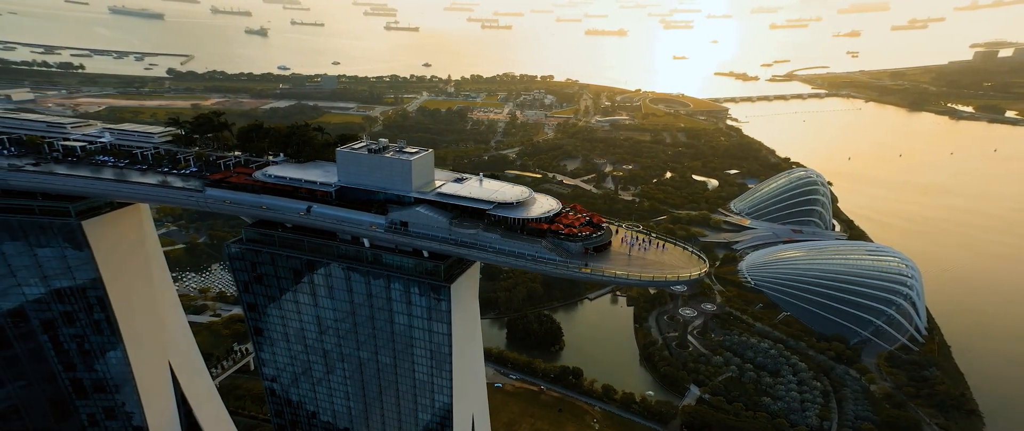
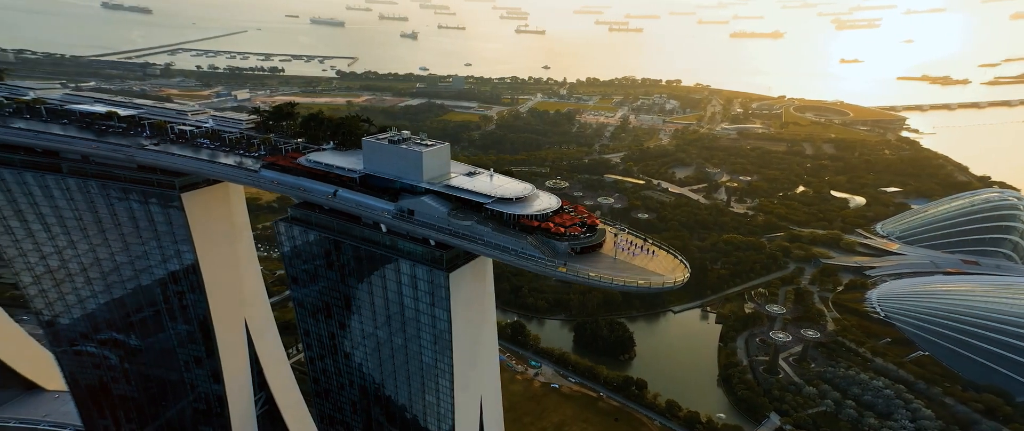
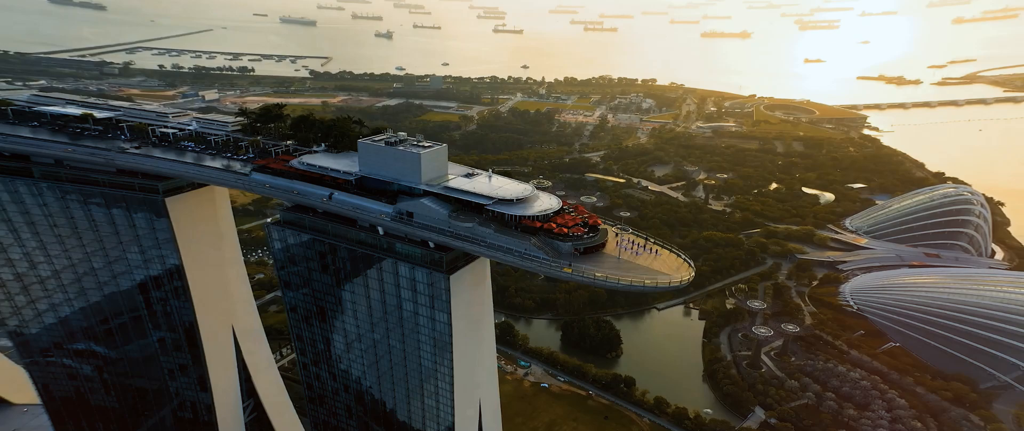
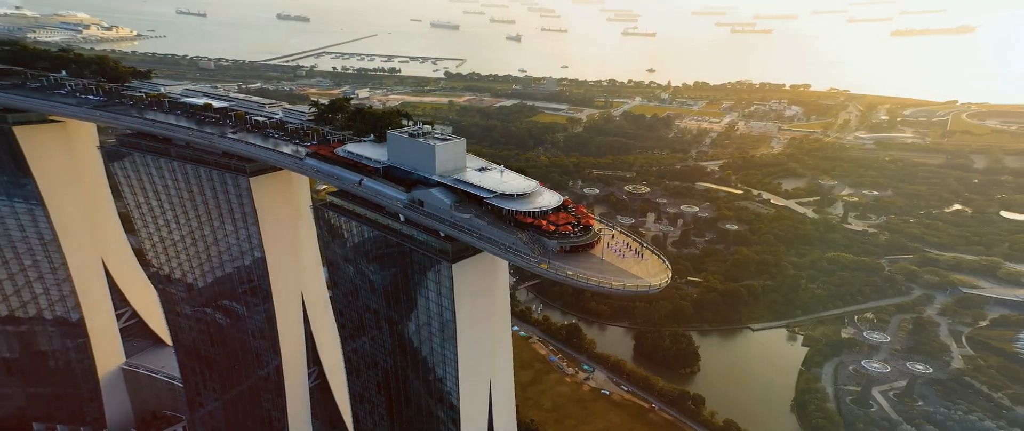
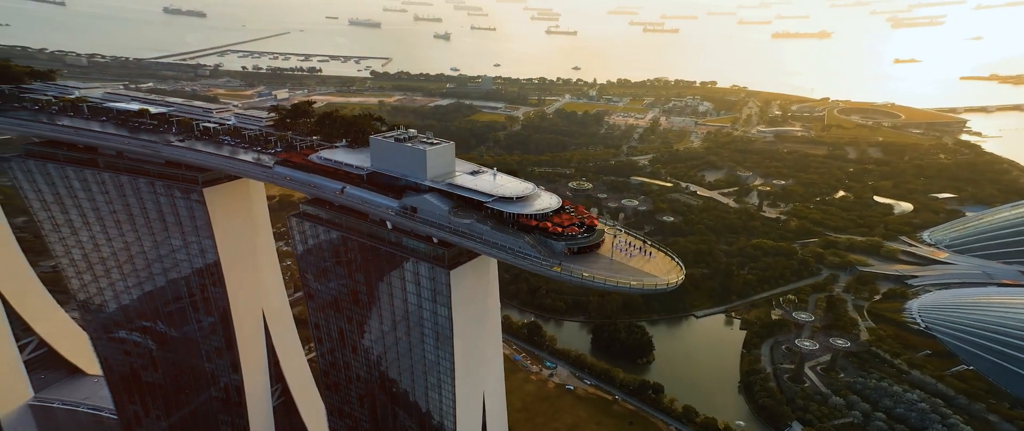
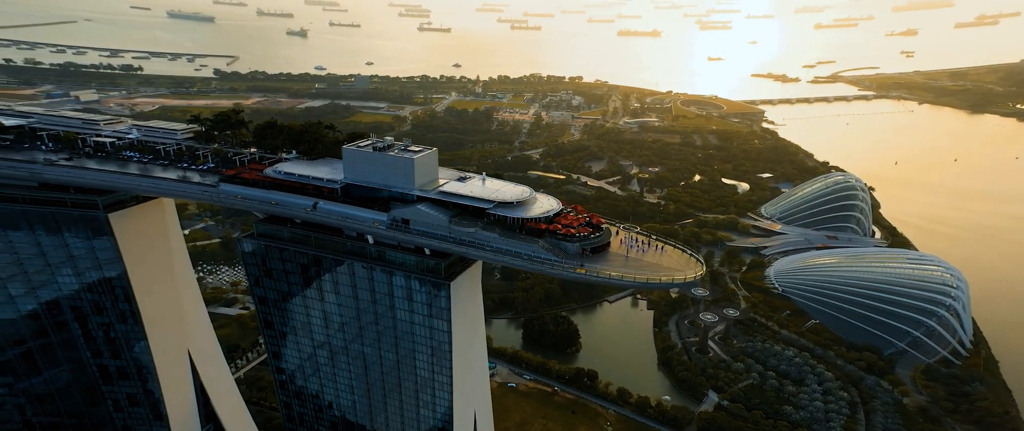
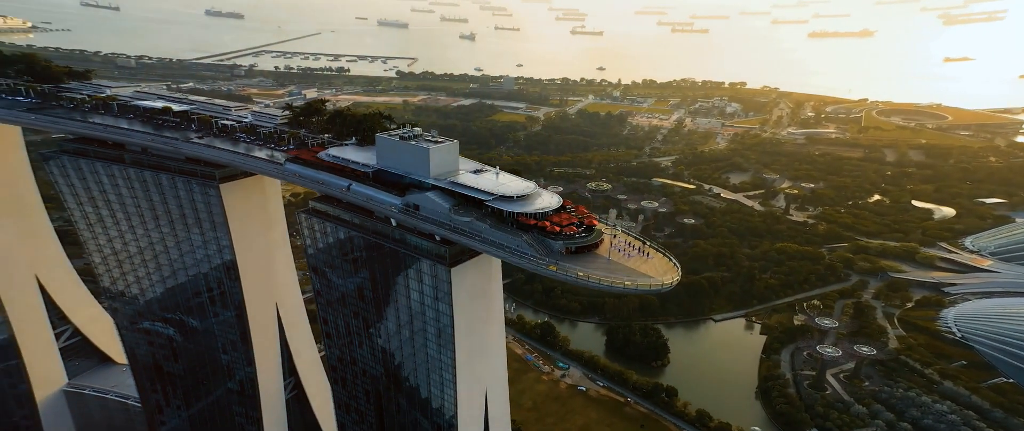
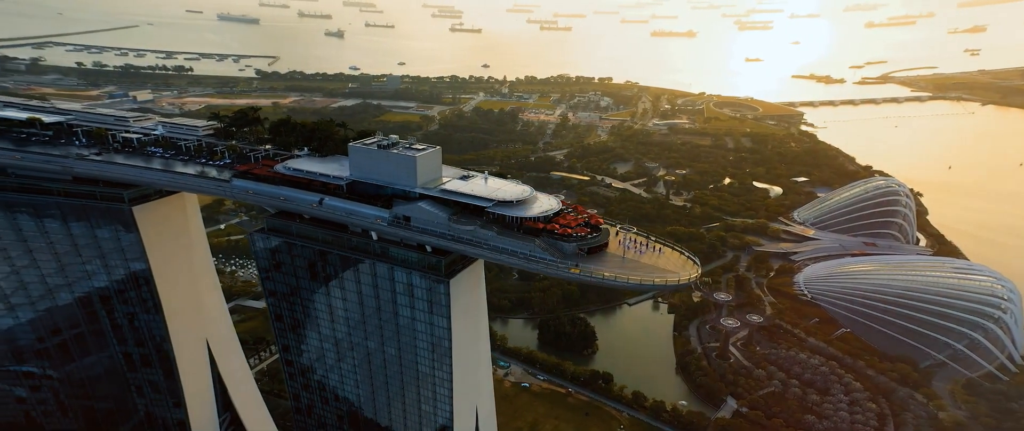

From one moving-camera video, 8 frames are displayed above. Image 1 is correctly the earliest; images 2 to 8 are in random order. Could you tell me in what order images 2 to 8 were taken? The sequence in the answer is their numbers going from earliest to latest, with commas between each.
6, 8, 3, 2, 5, 7, 4
